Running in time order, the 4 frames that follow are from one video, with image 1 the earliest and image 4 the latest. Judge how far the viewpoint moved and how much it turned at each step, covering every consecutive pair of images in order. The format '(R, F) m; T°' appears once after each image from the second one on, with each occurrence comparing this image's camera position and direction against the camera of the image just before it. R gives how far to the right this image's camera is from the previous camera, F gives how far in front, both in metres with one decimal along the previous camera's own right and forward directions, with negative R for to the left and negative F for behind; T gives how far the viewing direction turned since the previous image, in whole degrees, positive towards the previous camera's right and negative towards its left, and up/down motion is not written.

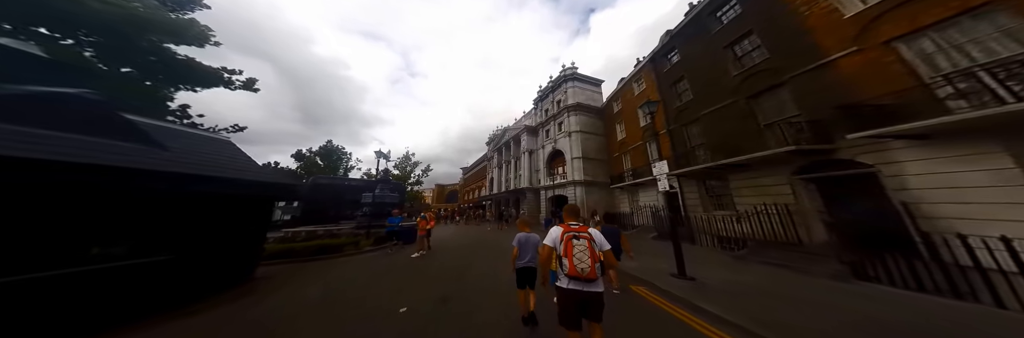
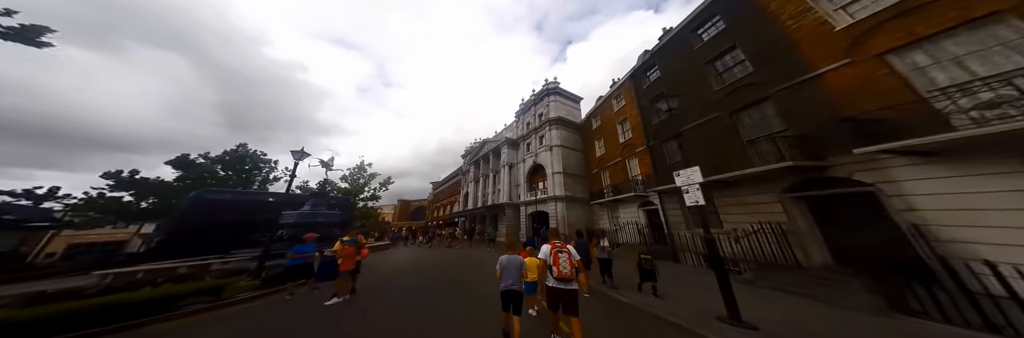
(-0.2, +1.9) m; +9°
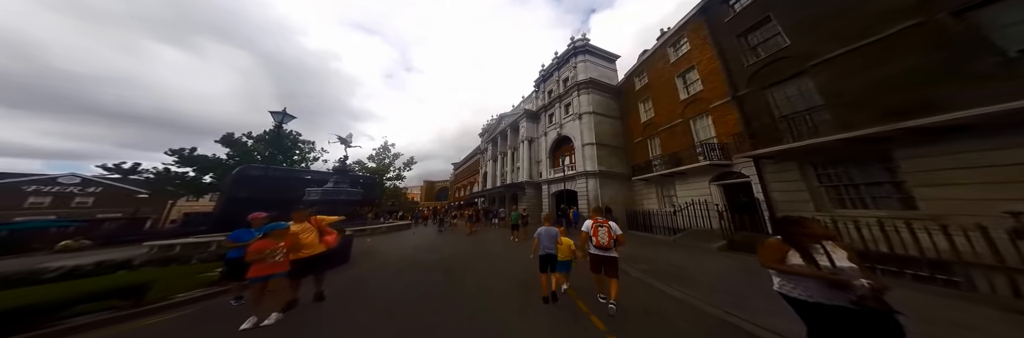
(-0.6, +2.5) m; -6°
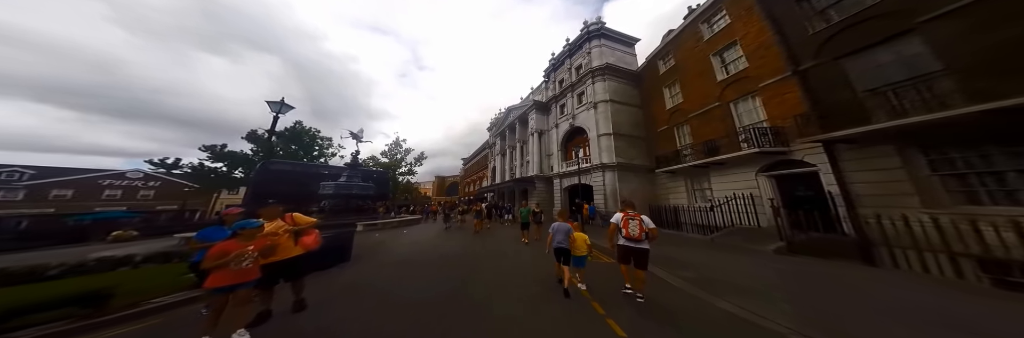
(-0.4, +0.9) m; -3°
